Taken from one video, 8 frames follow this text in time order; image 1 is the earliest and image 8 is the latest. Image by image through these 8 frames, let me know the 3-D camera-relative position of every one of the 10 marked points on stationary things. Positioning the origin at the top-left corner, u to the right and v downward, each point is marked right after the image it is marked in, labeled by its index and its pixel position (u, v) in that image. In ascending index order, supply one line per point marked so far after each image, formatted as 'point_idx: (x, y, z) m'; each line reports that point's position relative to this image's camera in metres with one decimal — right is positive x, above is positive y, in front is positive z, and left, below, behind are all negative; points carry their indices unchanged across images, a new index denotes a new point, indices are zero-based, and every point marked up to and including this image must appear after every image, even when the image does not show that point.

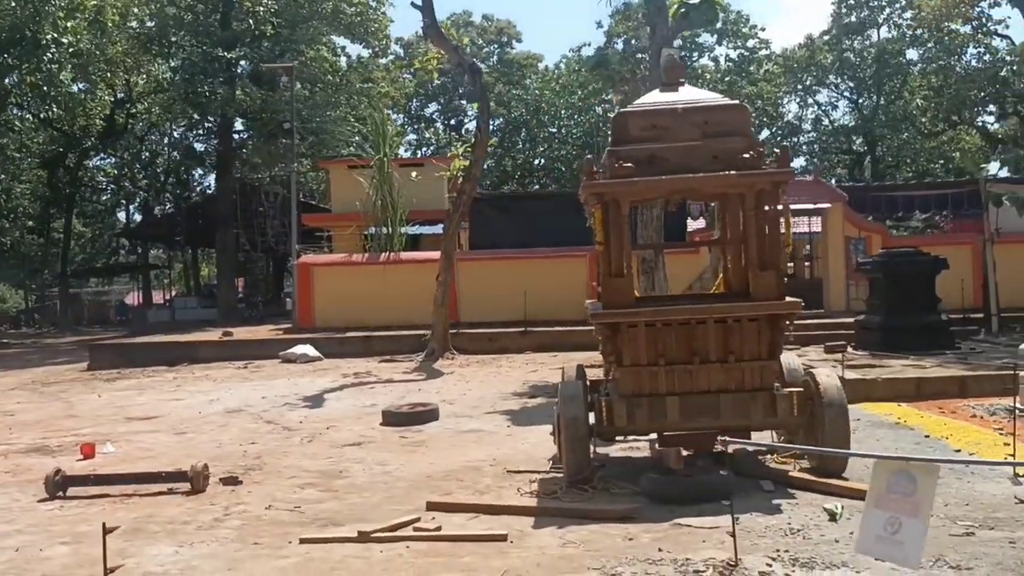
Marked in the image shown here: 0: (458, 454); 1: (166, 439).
0: (-0.4, -1.4, +8.4) m
1: (-3.4, -1.5, +9.7) m
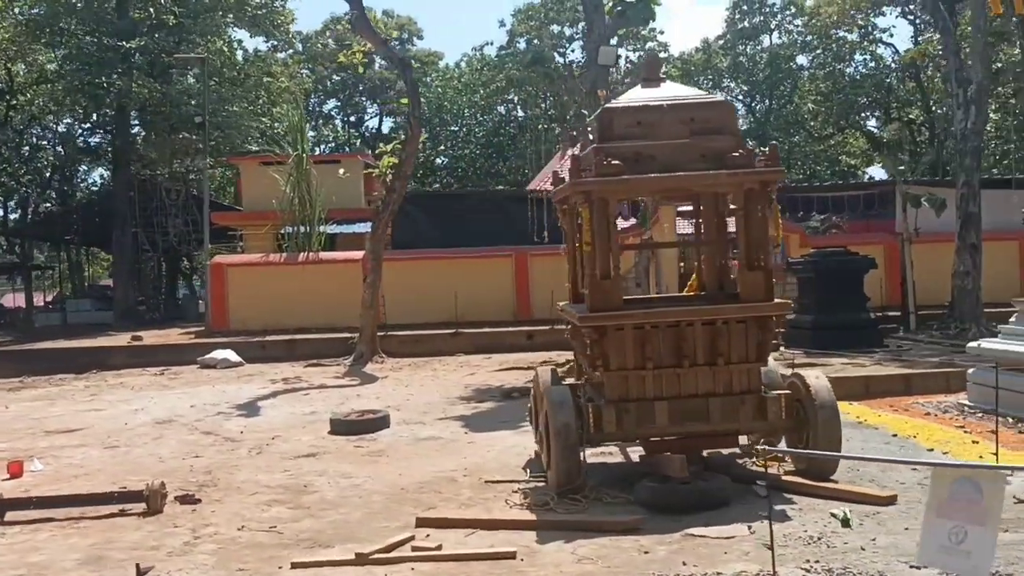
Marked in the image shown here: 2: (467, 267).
0: (-0.7, -1.4, +8.0) m
1: (-3.8, -1.5, +9.0) m
2: (-0.9, +0.4, +19.1) m
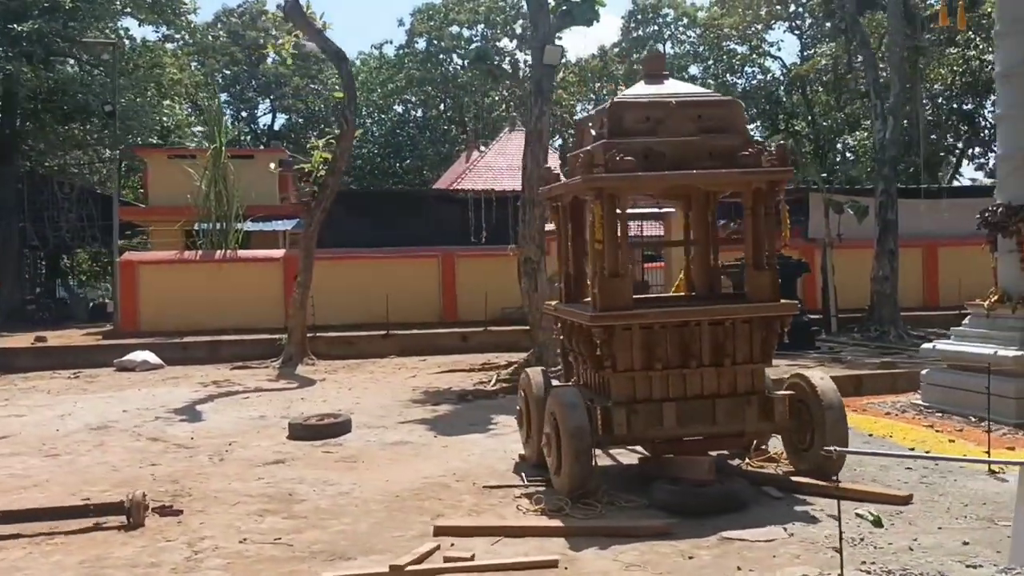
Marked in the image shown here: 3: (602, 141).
0: (-0.8, -1.4, +7.7) m
1: (-4.0, -1.5, +8.3) m
2: (-2.3, +0.4, +18.7) m
3: (+0.6, +1.0, +6.6) m
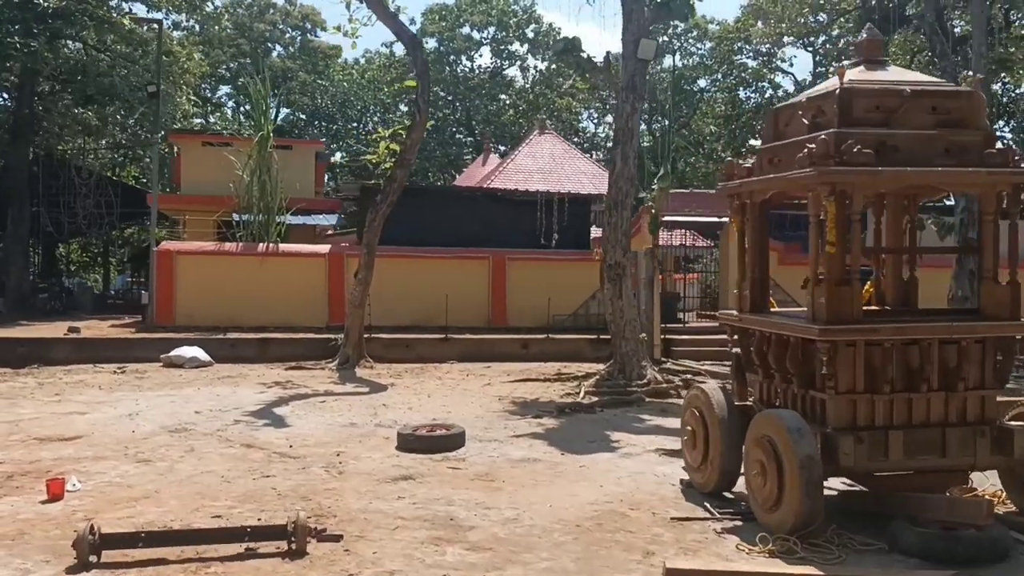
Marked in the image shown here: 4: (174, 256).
0: (+0.4, -1.4, +6.9) m
1: (-2.8, -1.4, +7.4) m
2: (-1.3, +0.4, +17.8) m
3: (+1.9, +0.9, +5.9) m
4: (-5.8, +0.5, +16.9) m
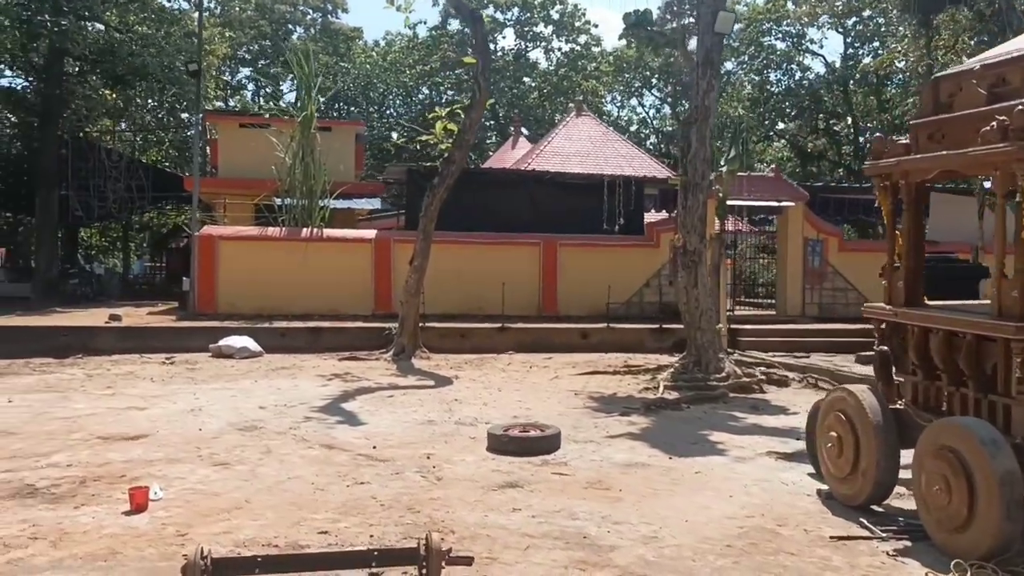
0: (+1.1, -1.4, +6.2) m
1: (-2.1, -1.3, +6.8) m
2: (-0.4, +0.6, +17.2) m
3: (+2.7, +1.0, +5.2) m
4: (-4.9, +0.8, +16.3) m
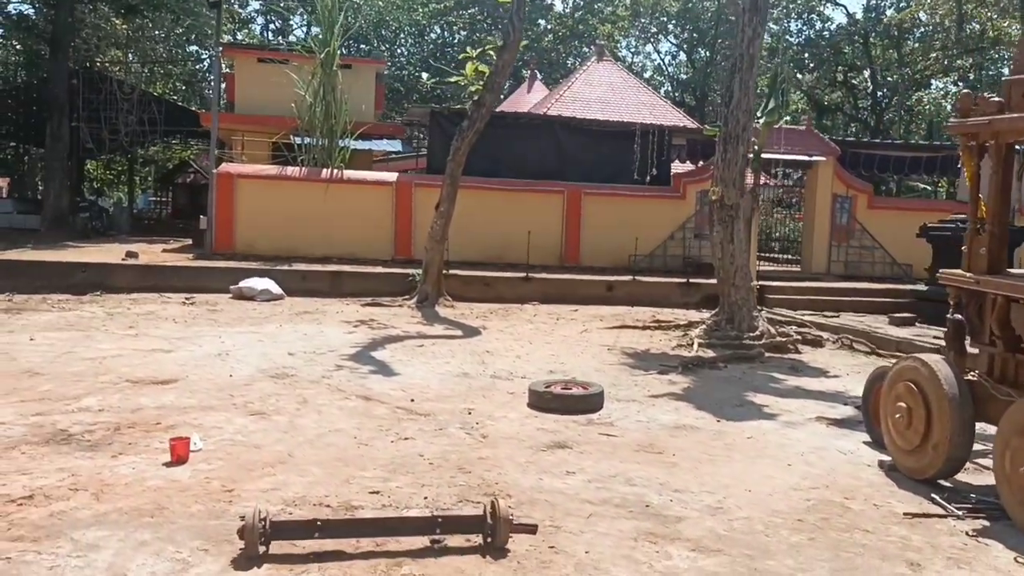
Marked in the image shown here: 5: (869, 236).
0: (+1.5, -1.1, +6.0) m
1: (-1.7, -0.9, +6.6) m
2: (0.0, +1.5, +16.8) m
3: (+3.0, +1.1, +4.8) m
4: (-4.5, +1.8, +16.0) m
5: (+6.5, +1.0, +17.9) m
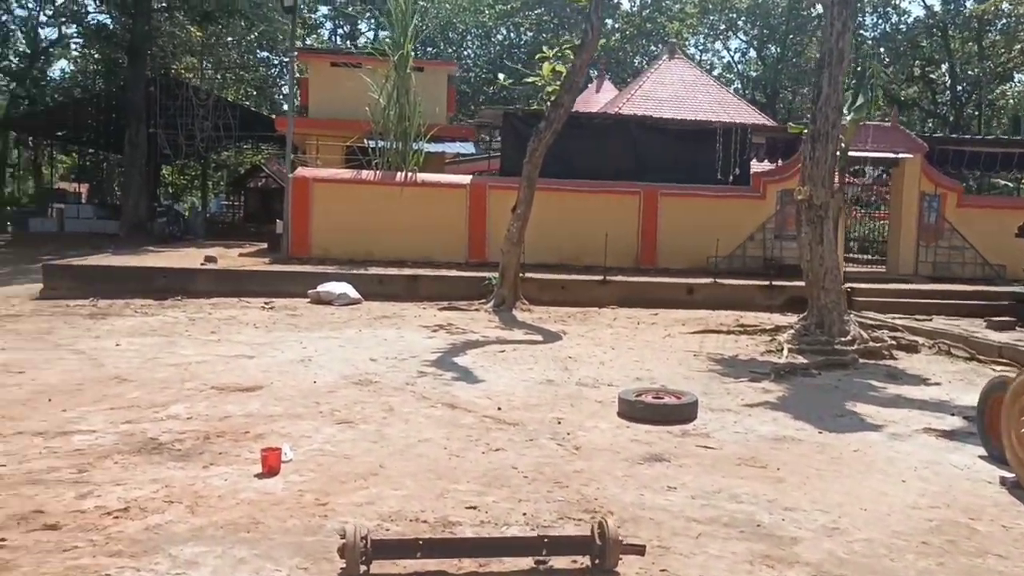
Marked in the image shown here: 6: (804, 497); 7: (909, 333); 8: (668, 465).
0: (+2.0, -1.2, +5.7) m
1: (-1.1, -1.0, +6.5) m
2: (+1.3, +1.5, +16.6) m
3: (+3.5, +1.1, +4.4) m
4: (-3.3, +1.7, +16.0) m
5: (+7.9, +0.9, +17.3) m
6: (+1.6, -1.2, +5.4) m
7: (+4.9, -0.6, +12.1) m
8: (+1.0, -1.1, +6.0) m
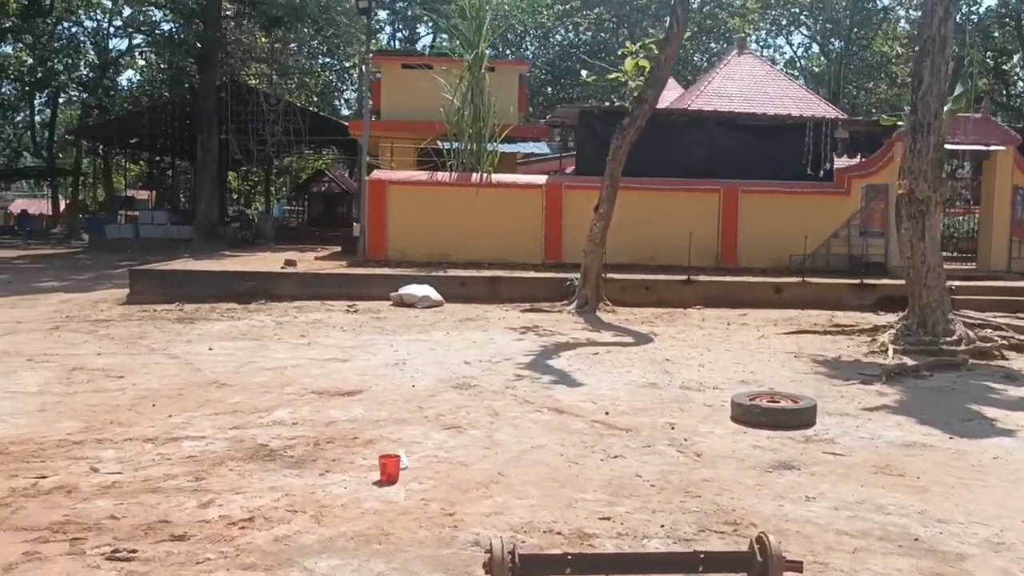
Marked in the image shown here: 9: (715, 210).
0: (+2.7, -1.1, +5.3) m
1: (-0.4, -1.0, +6.3) m
2: (+2.5, +1.5, +16.2) m
3: (+4.1, +1.1, +3.9) m
4: (-2.1, +1.7, +15.9) m
5: (+9.2, +1.0, +16.6) m
6: (+2.3, -1.1, +5.1) m
7: (+5.9, -0.5, +11.5) m
8: (+1.7, -1.1, +5.7) m
9: (+3.4, +1.3, +16.3) m
